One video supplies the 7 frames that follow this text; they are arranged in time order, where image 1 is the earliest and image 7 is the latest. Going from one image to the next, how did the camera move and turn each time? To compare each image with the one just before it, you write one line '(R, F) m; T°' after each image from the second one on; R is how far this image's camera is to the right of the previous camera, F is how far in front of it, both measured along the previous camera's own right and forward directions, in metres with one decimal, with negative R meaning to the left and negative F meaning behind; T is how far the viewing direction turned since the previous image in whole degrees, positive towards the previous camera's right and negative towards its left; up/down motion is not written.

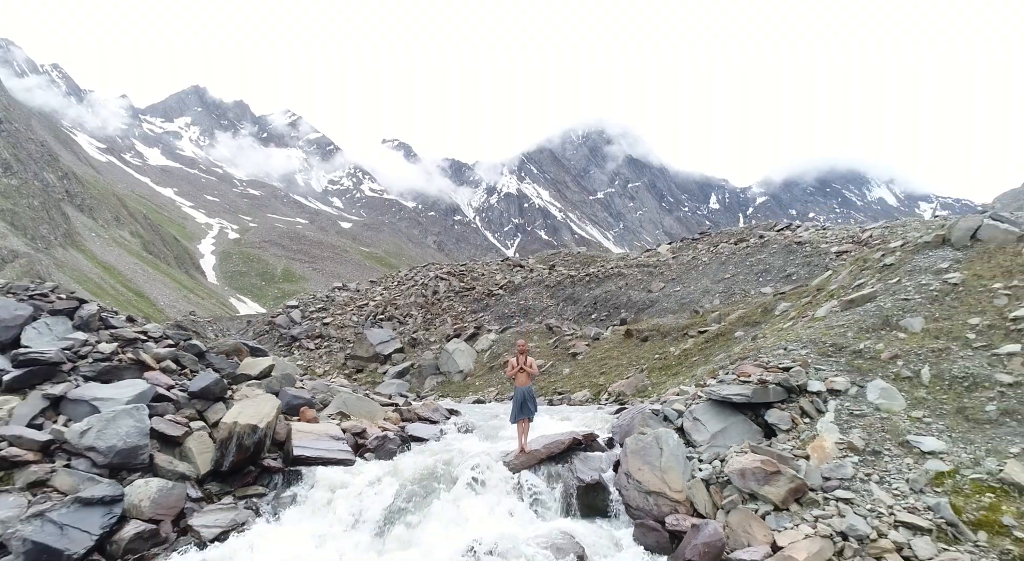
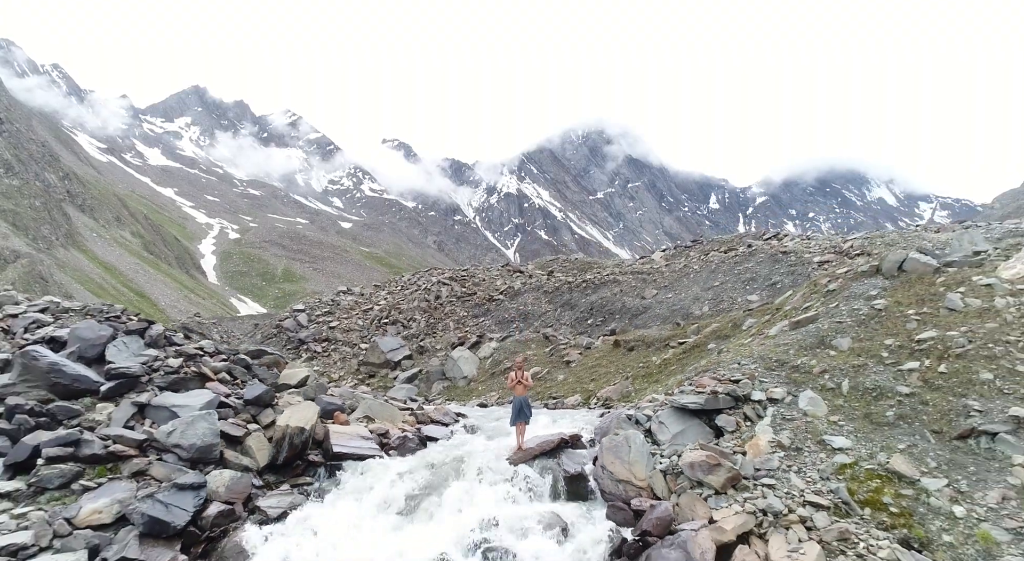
(0.0, -1.2) m; 0°
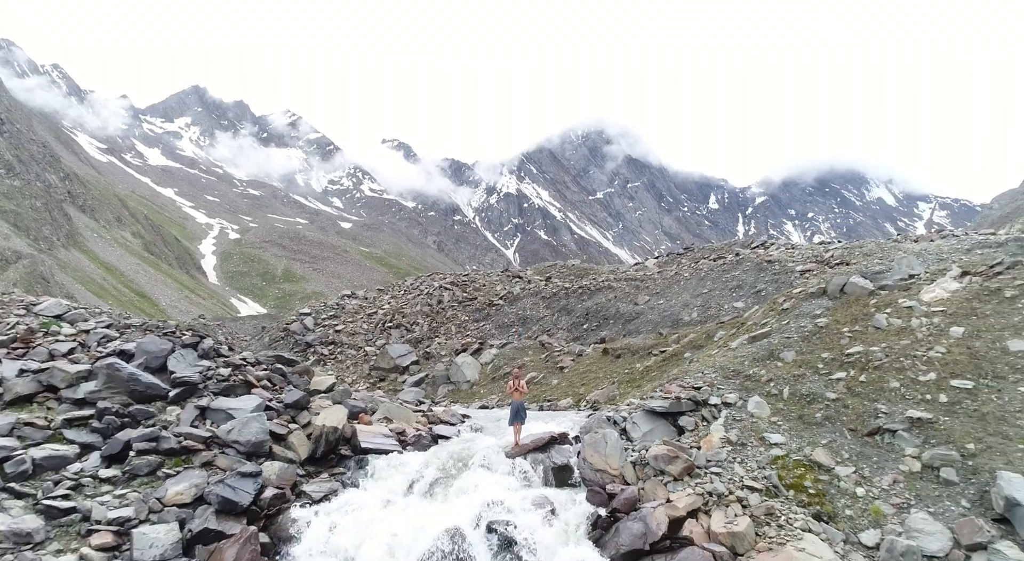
(0.0, -1.3) m; 0°
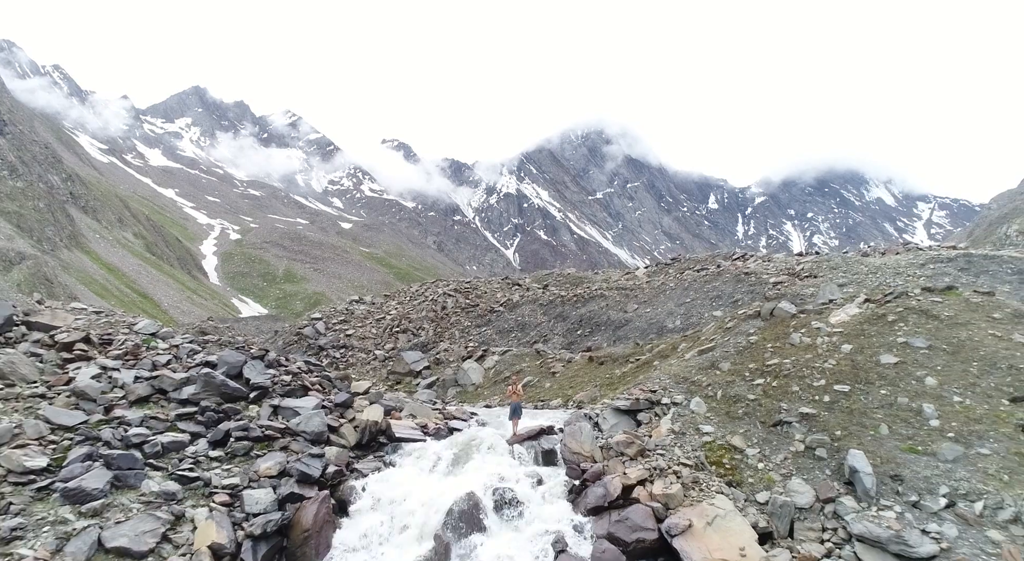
(0.0, -2.4) m; 0°
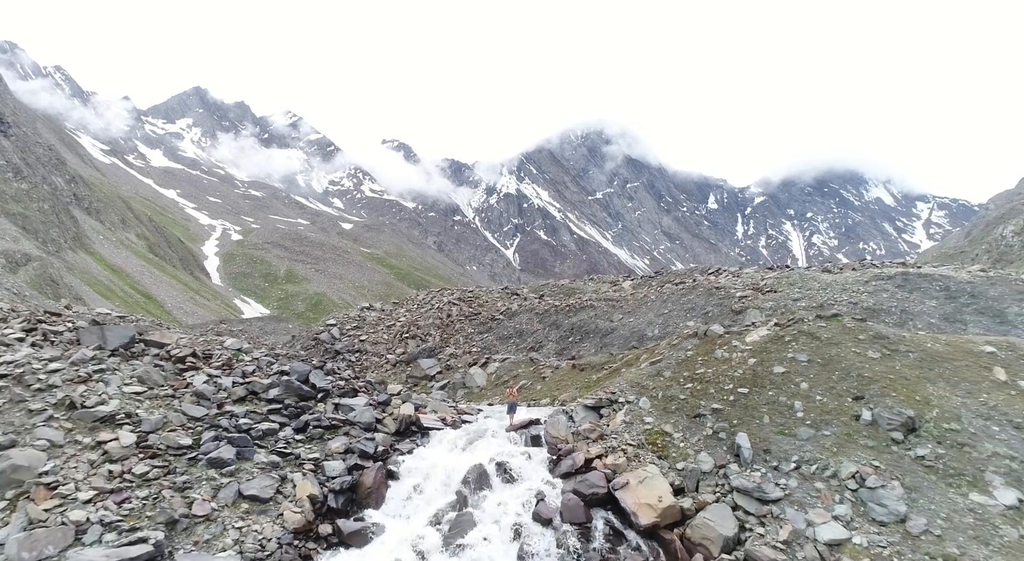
(+0.1, -3.7) m; 0°
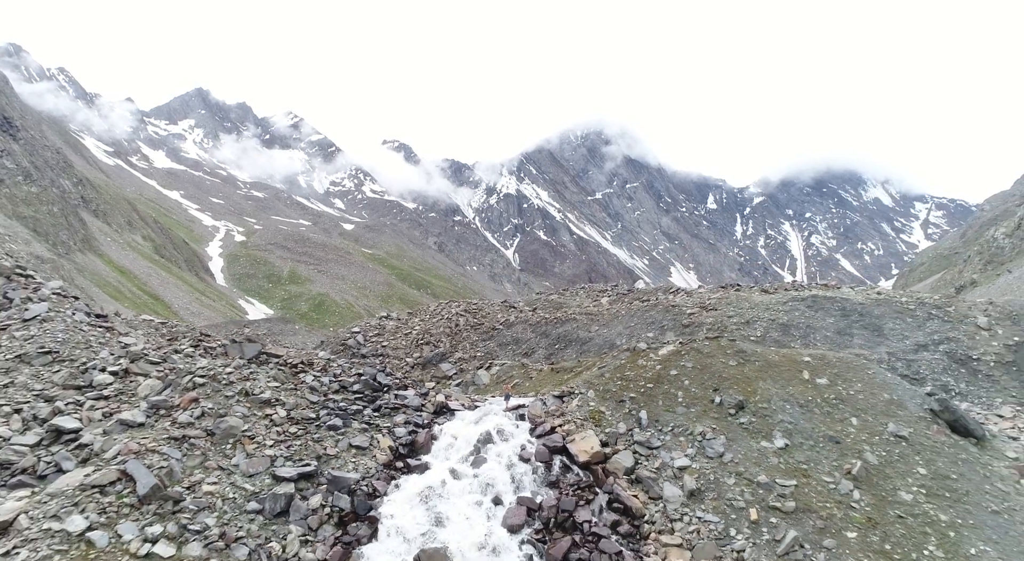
(+0.2, -7.8) m; 0°
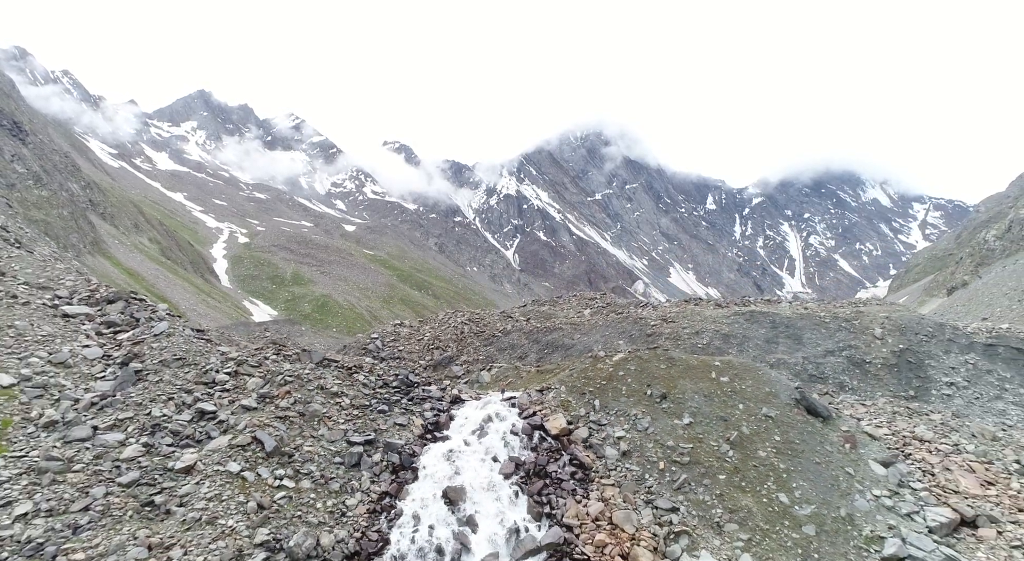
(+0.3, -8.4) m; 0°
